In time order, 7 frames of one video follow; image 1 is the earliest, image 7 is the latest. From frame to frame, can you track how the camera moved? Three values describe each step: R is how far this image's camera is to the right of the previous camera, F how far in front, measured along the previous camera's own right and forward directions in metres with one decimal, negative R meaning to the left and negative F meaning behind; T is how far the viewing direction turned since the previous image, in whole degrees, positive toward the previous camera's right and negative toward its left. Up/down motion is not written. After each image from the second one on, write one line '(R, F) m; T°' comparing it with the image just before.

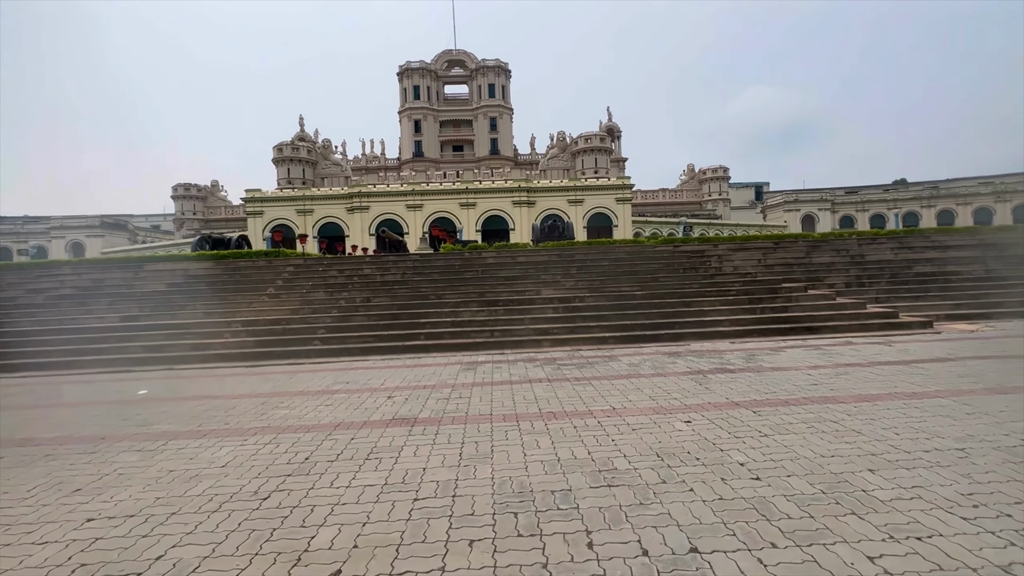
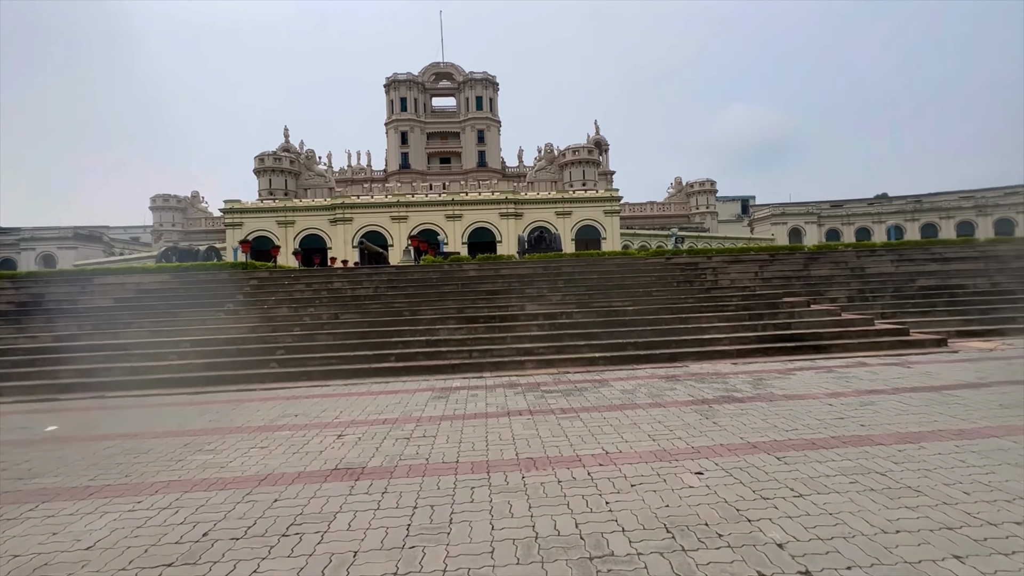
(+0.2, +0.9) m; +1°
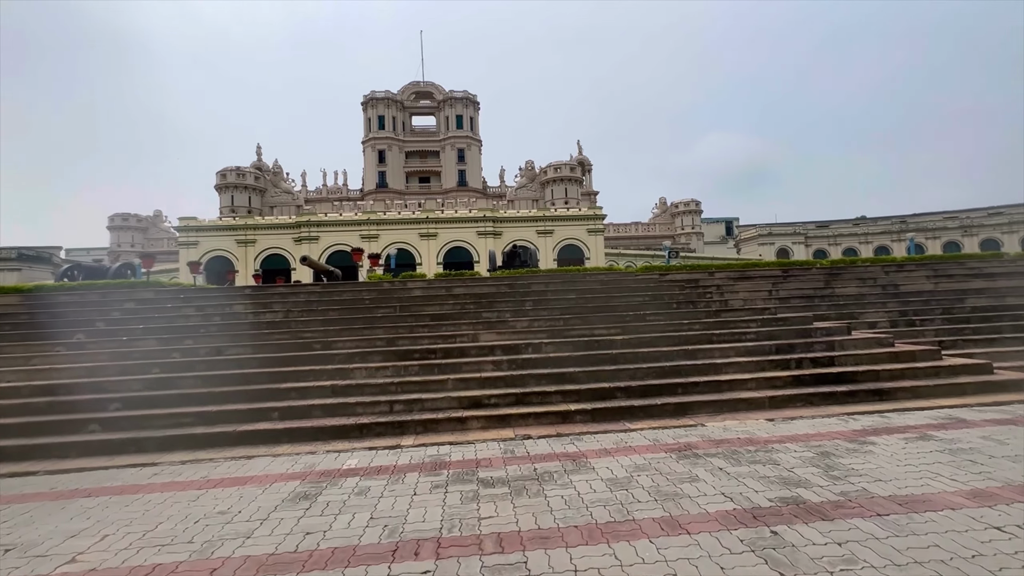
(+0.6, +2.6) m; +2°
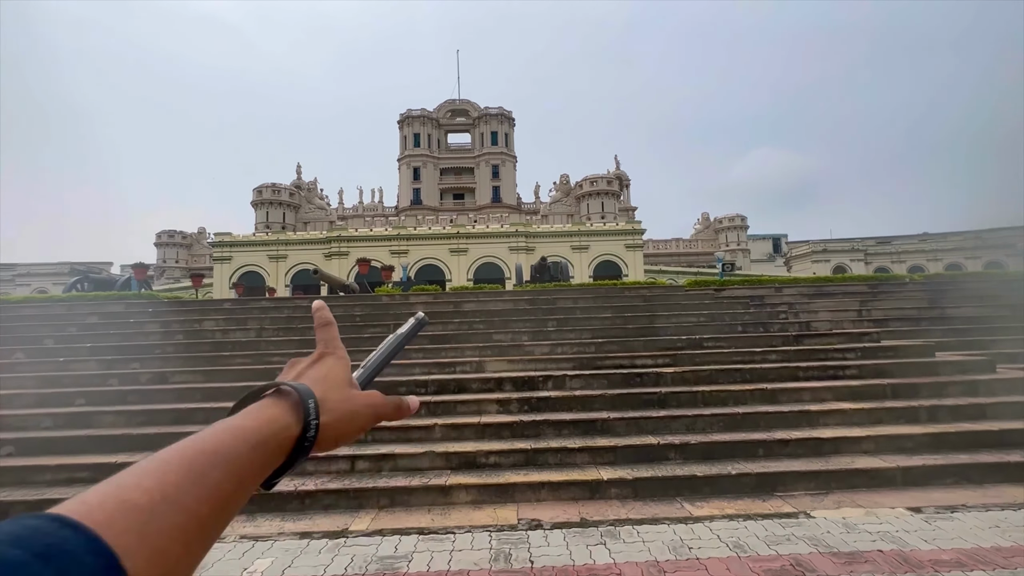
(+0.3, +1.8) m; -4°
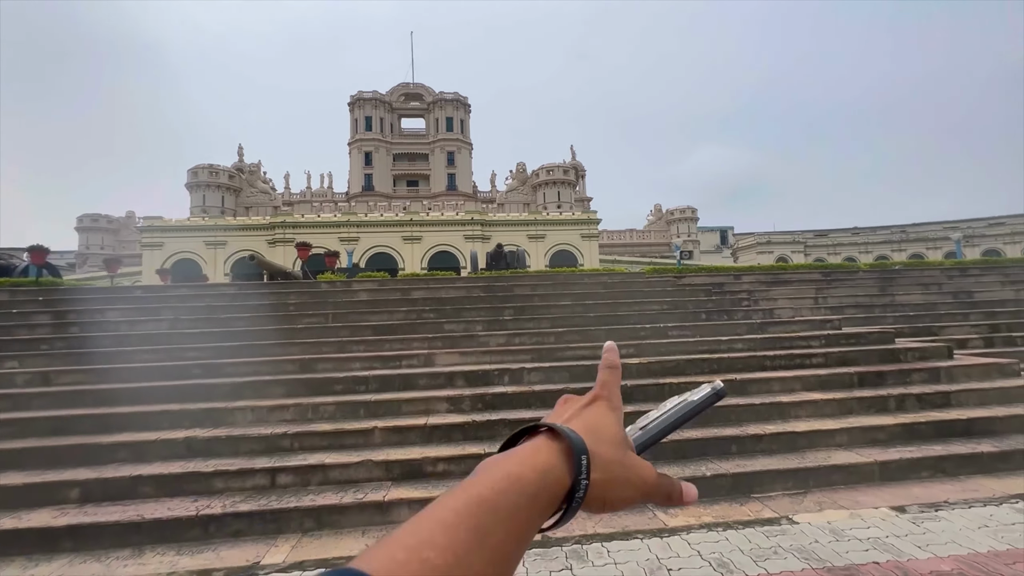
(0.0, +0.6) m; +5°
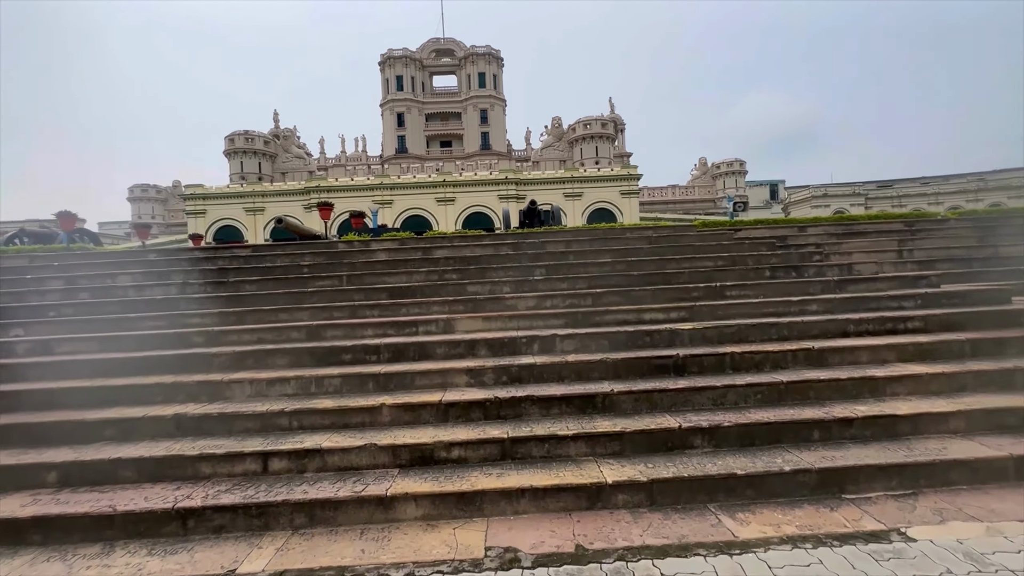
(+0.1, +0.8) m; -5°
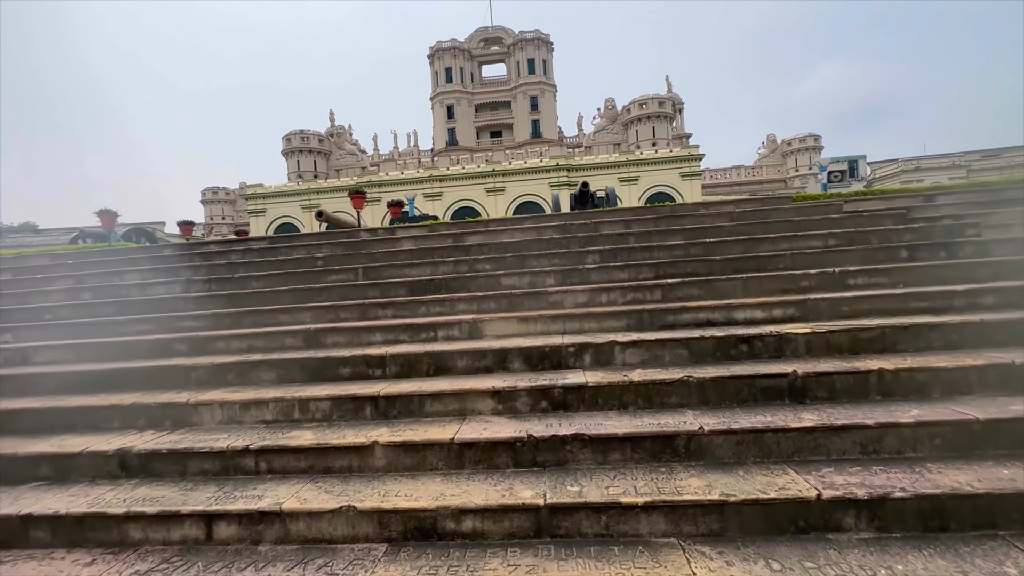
(+0.1, +1.1) m; -7°
